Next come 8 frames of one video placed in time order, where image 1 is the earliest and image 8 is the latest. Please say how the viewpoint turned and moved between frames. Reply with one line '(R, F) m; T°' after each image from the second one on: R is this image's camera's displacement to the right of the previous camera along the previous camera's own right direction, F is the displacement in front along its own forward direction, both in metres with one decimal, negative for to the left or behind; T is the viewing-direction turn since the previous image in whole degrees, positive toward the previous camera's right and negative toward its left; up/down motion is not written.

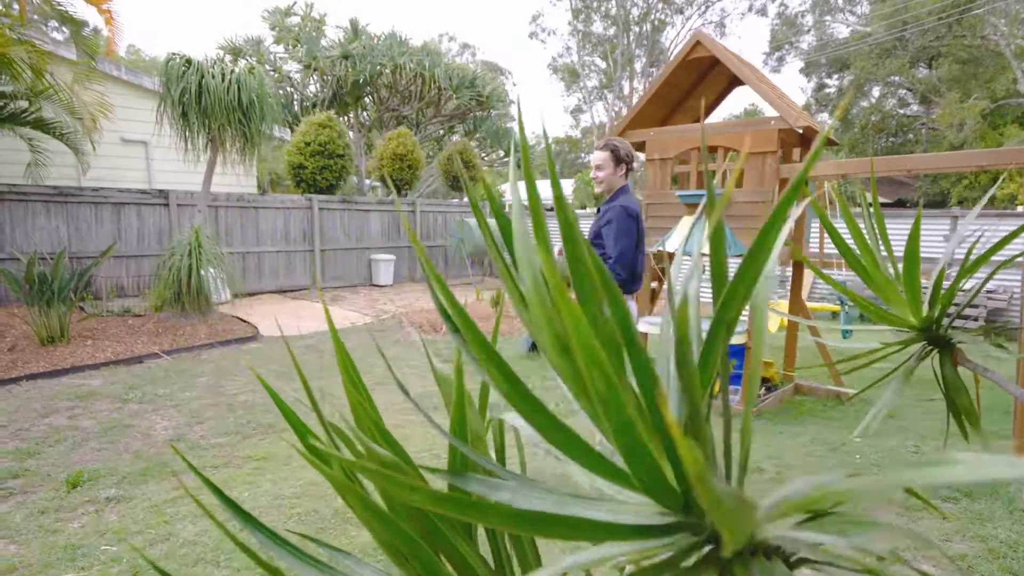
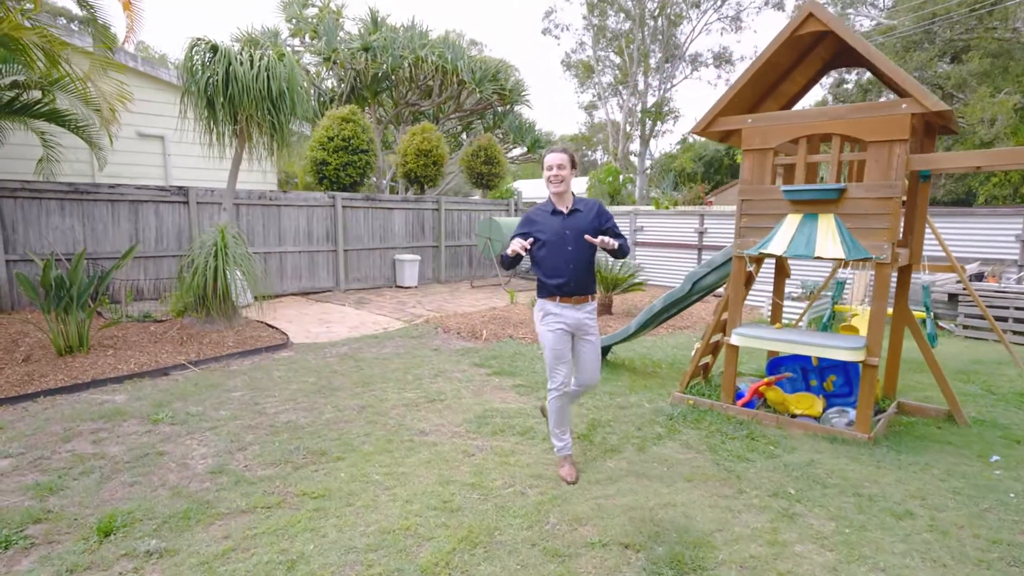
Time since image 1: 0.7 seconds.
(-0.4, +0.5) m; 0°
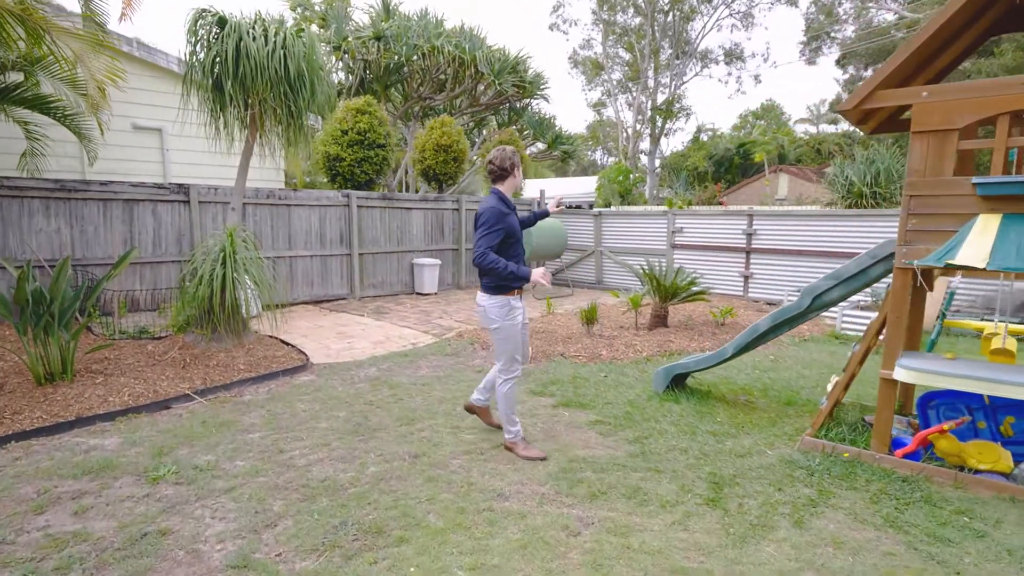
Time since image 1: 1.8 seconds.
(-0.5, +0.8) m; 0°
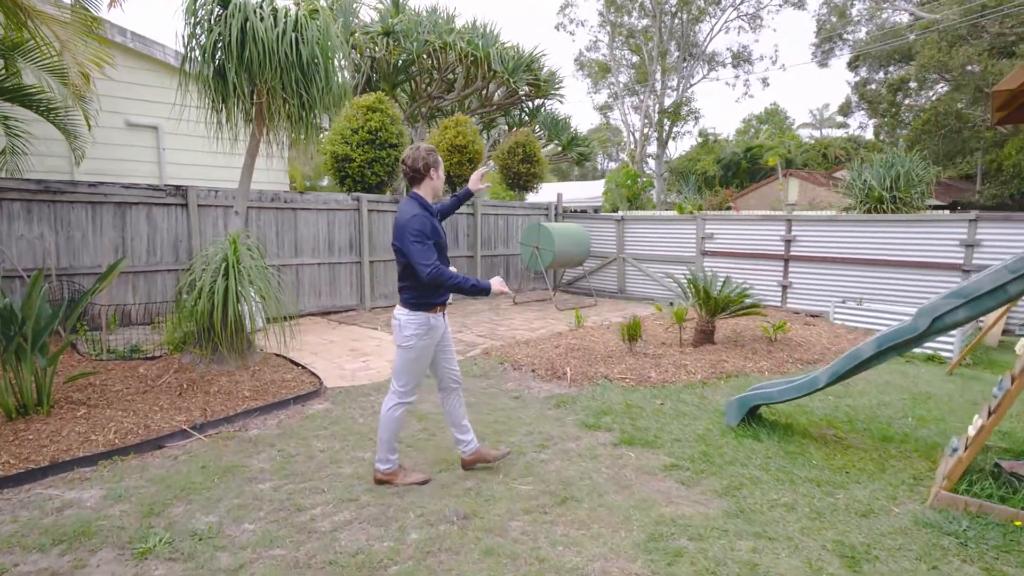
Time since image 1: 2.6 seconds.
(-0.3, +0.6) m; 0°
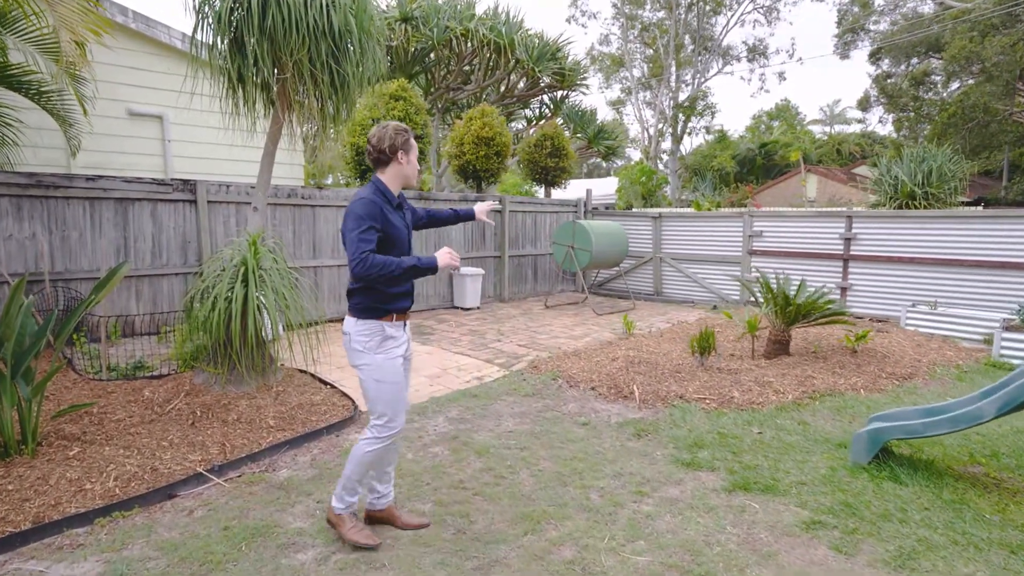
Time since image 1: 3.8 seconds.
(-0.4, +0.6) m; 0°
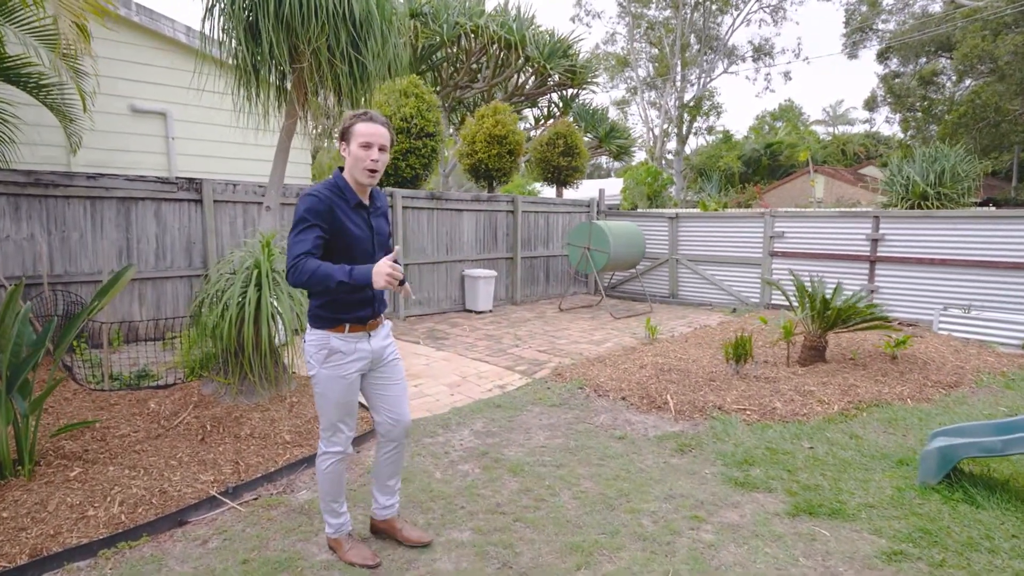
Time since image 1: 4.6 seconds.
(-0.2, +0.2) m; 0°
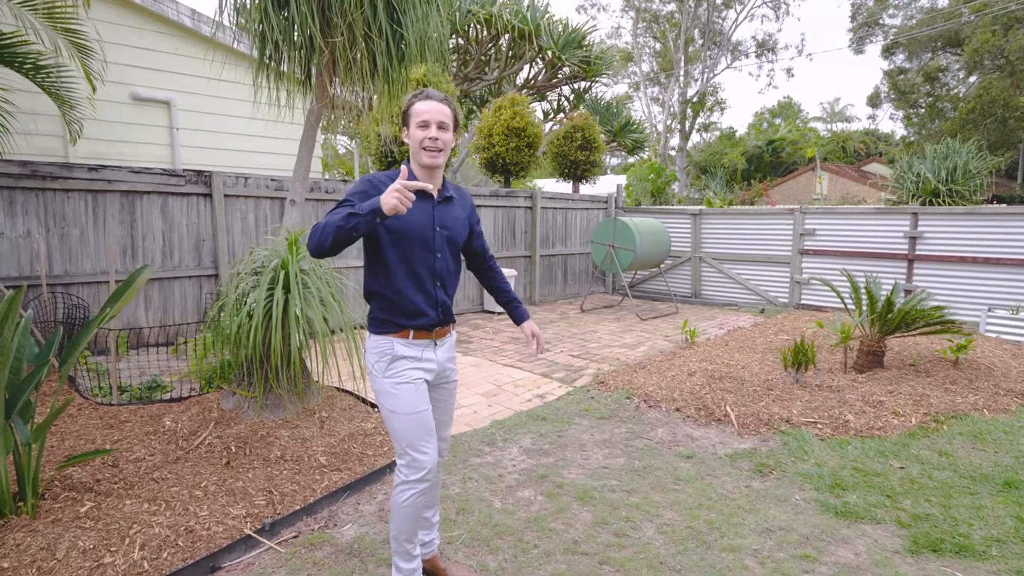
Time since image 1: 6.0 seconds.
(-0.3, +0.3) m; +1°
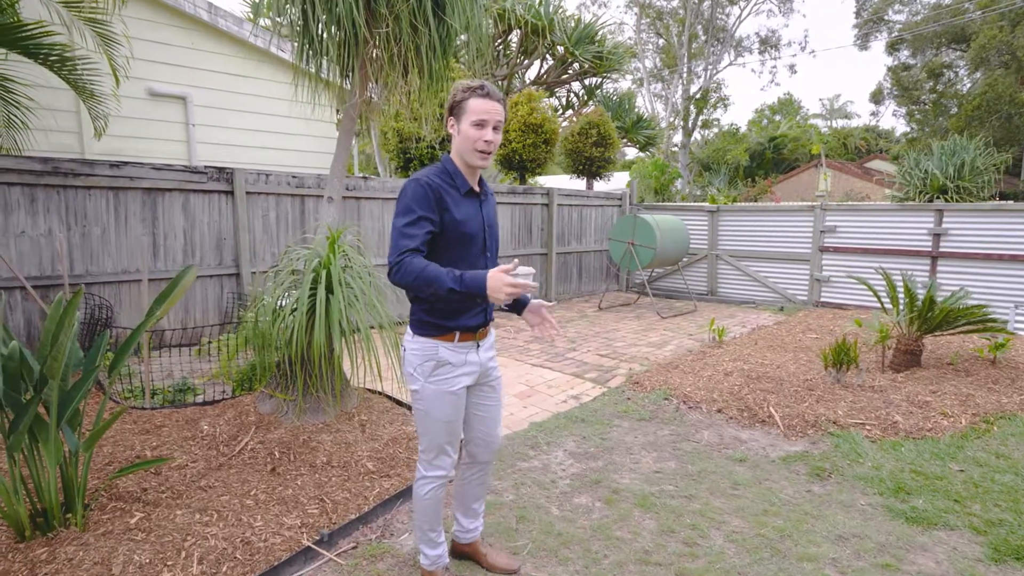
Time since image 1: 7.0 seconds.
(-0.3, +0.1) m; 0°
